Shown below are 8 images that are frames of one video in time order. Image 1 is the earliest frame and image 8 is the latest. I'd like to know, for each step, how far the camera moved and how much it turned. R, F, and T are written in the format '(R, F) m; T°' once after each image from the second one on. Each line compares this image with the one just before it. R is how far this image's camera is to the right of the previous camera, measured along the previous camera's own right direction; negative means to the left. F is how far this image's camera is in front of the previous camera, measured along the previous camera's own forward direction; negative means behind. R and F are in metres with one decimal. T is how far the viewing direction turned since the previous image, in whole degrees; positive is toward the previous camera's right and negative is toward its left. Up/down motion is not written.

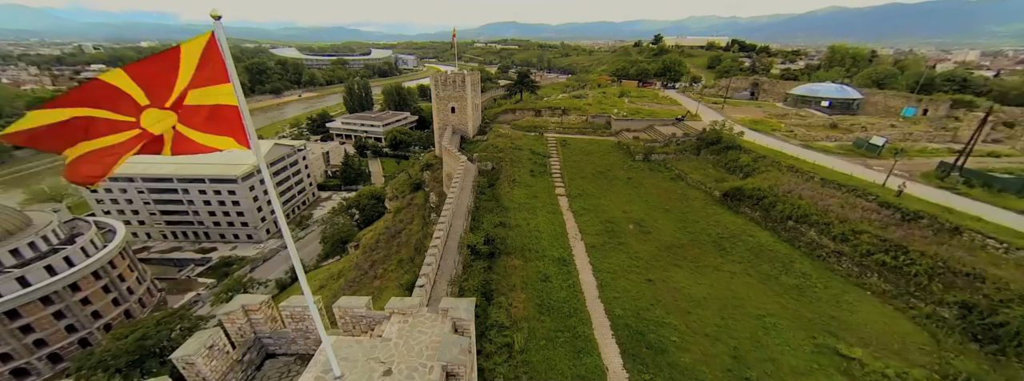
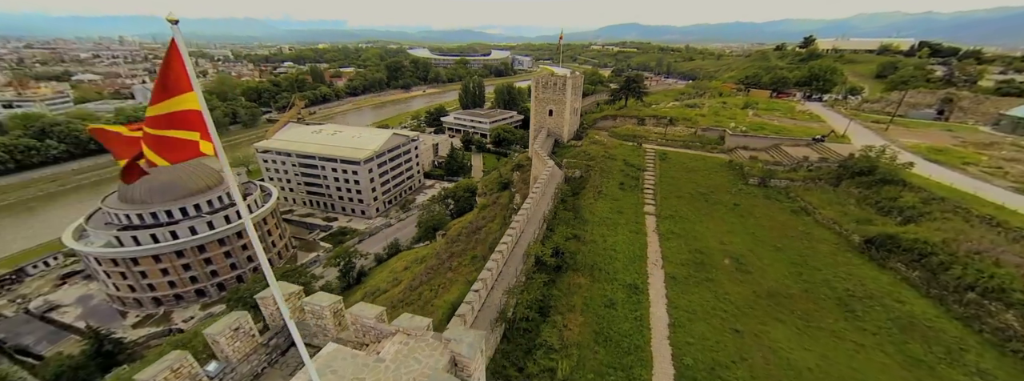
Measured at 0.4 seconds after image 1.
(+0.4, +0.3) m; -15°
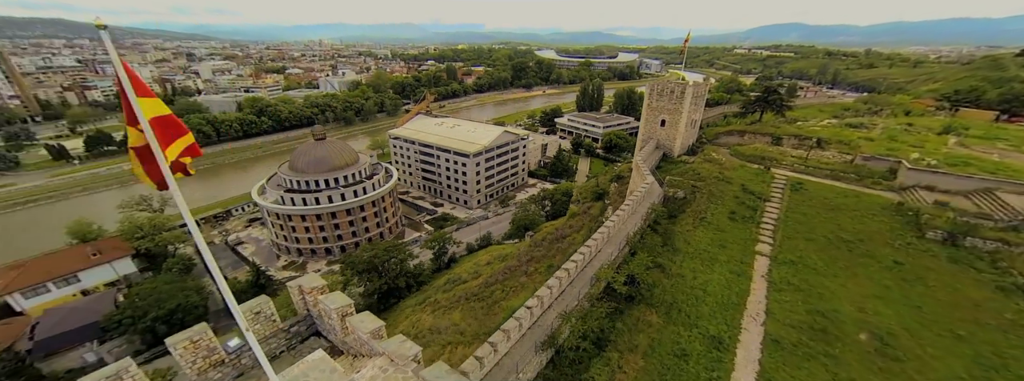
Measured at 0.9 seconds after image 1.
(+0.5, +0.3) m; -16°
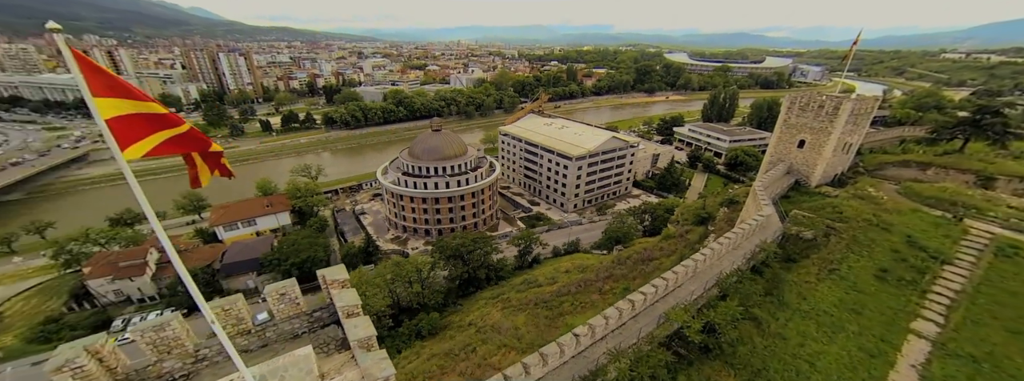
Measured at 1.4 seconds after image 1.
(+0.5, +0.3) m; -16°
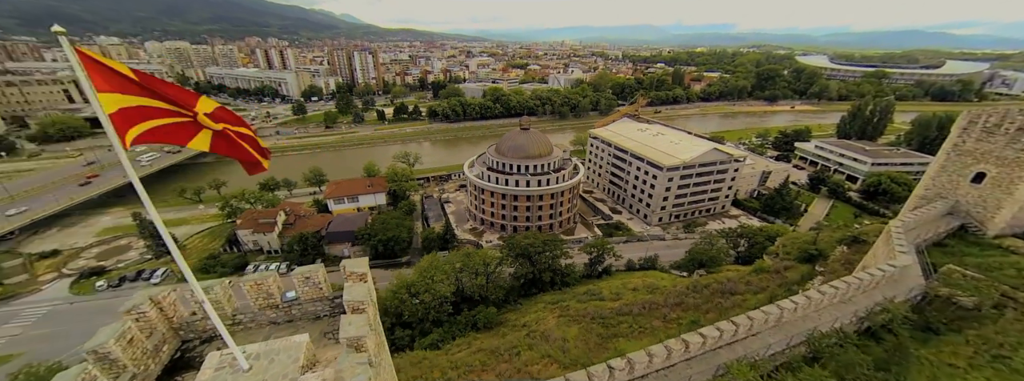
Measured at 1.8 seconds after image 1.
(+0.5, +0.2) m; -13°
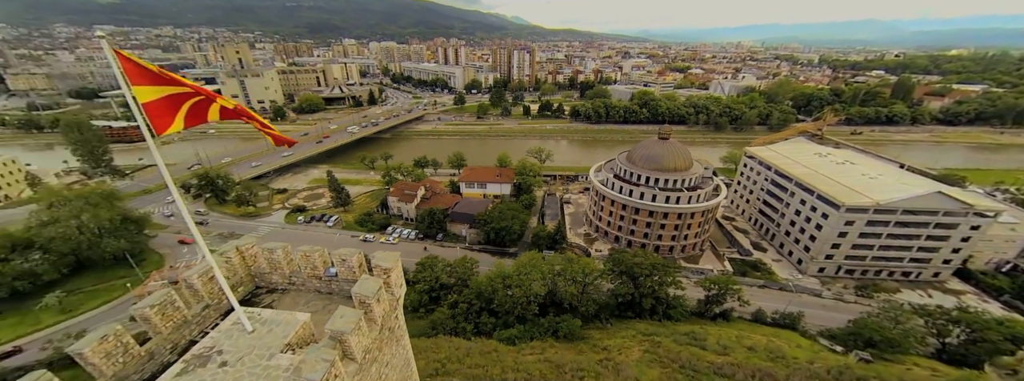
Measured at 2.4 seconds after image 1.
(+0.7, +0.4) m; -20°
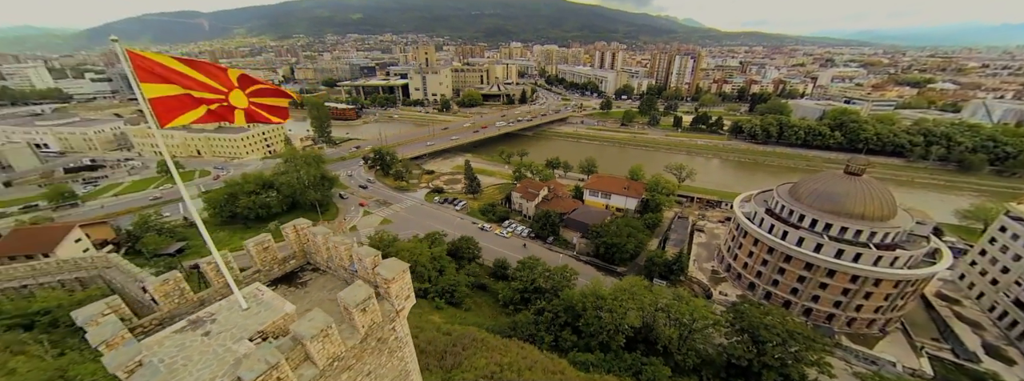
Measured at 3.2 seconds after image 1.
(+0.8, +0.6) m; -21°
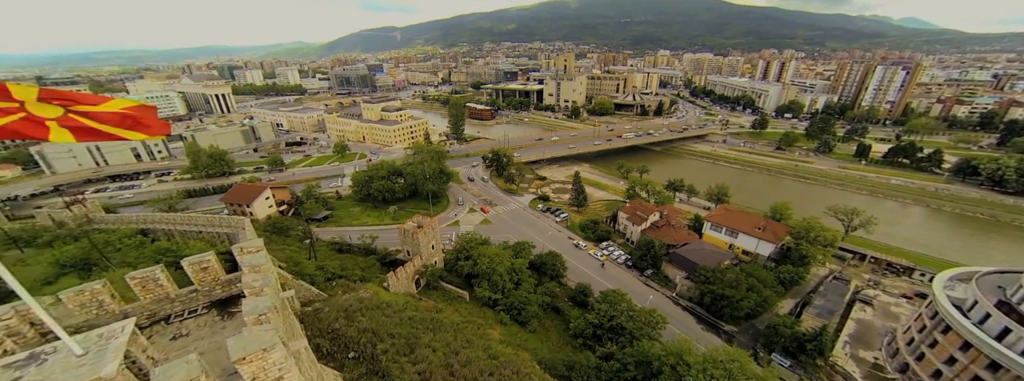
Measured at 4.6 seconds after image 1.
(+1.2, +1.2) m; -19°
